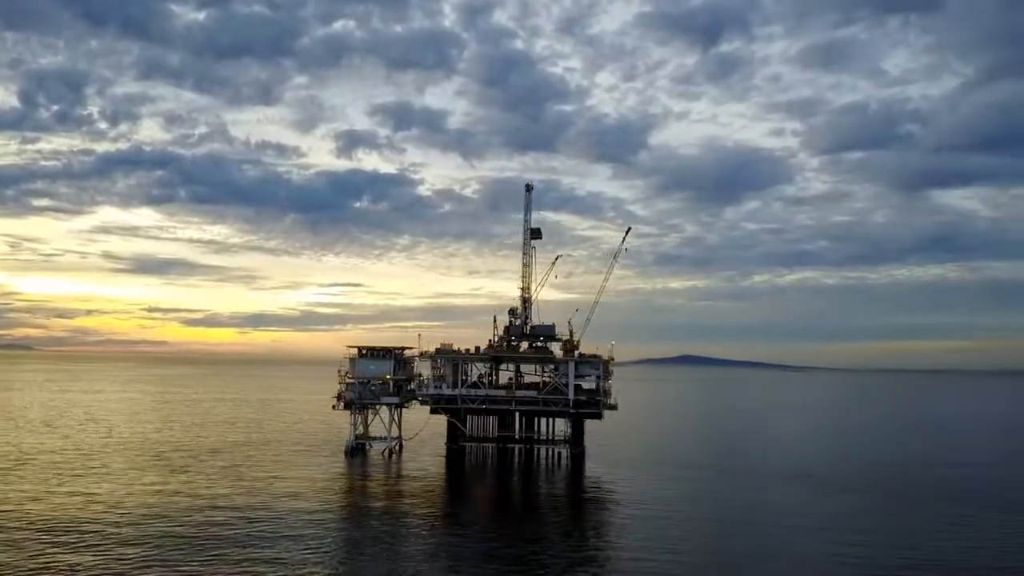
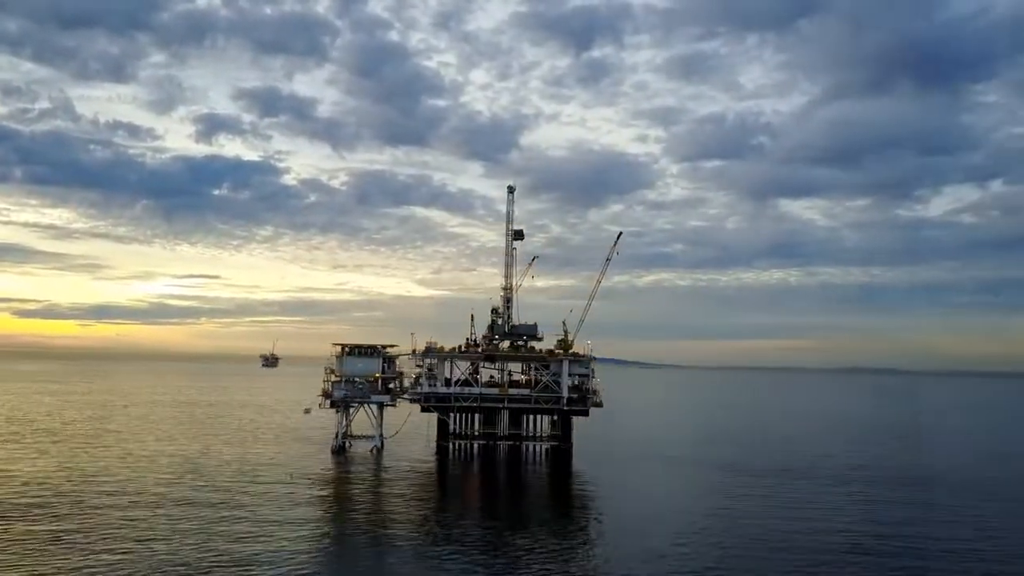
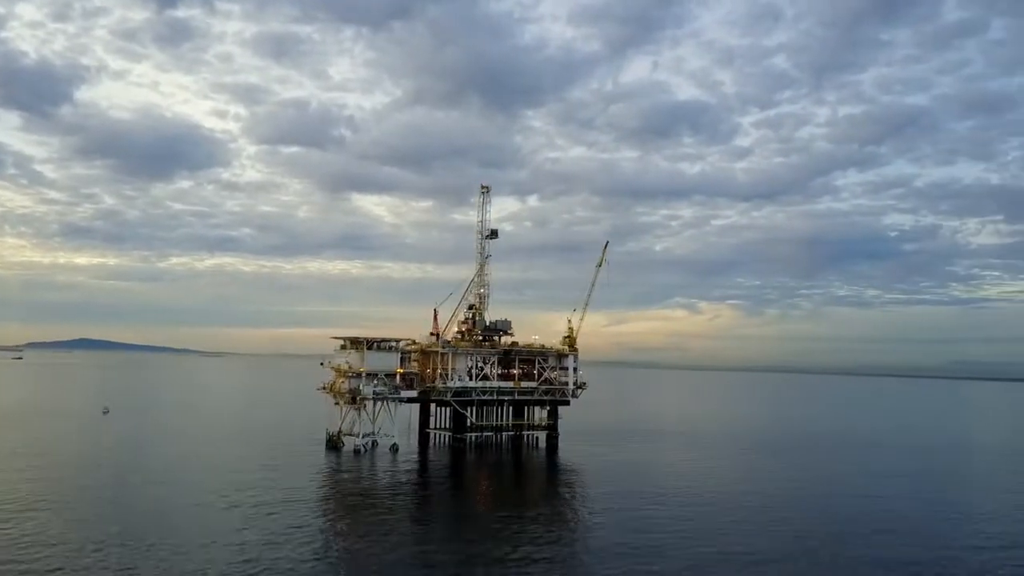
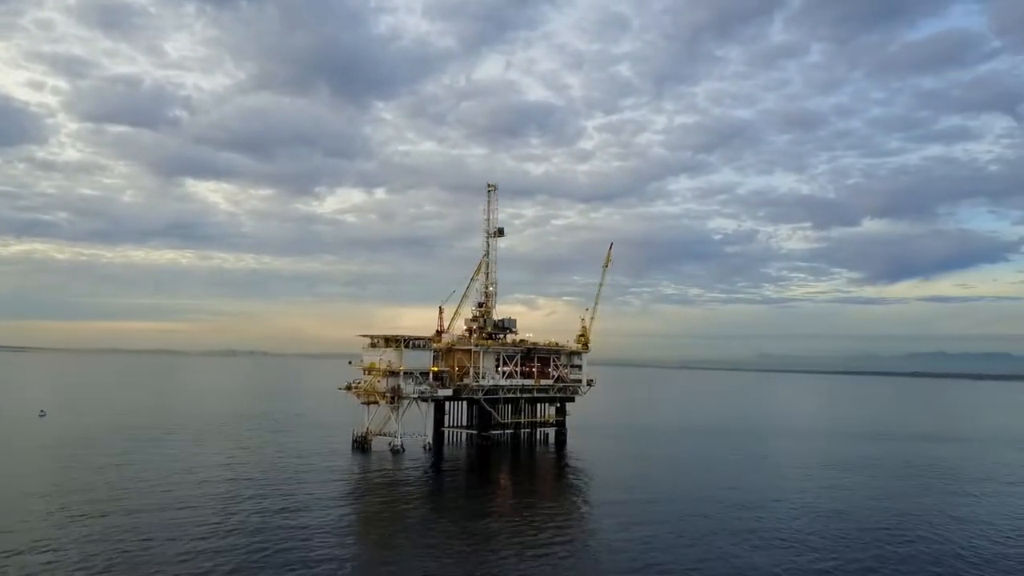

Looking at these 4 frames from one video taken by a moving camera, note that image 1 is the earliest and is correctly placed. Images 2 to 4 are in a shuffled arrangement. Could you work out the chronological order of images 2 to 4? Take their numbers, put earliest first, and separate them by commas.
2, 3, 4
